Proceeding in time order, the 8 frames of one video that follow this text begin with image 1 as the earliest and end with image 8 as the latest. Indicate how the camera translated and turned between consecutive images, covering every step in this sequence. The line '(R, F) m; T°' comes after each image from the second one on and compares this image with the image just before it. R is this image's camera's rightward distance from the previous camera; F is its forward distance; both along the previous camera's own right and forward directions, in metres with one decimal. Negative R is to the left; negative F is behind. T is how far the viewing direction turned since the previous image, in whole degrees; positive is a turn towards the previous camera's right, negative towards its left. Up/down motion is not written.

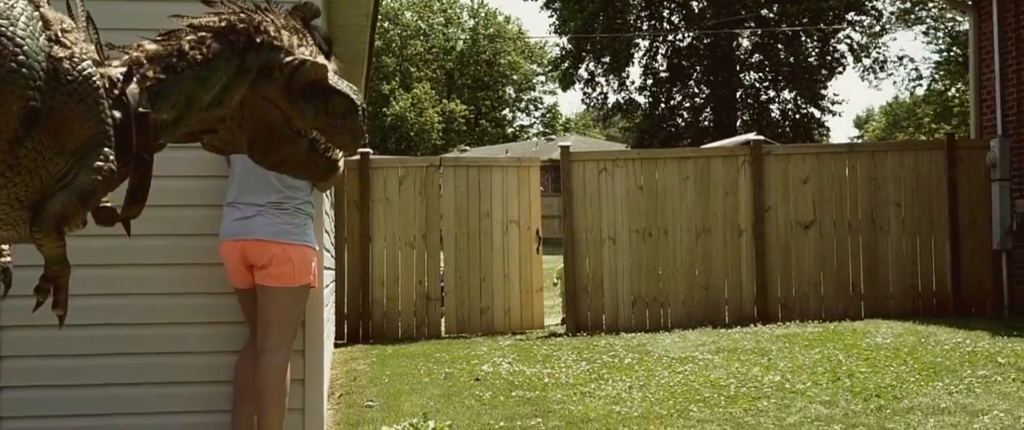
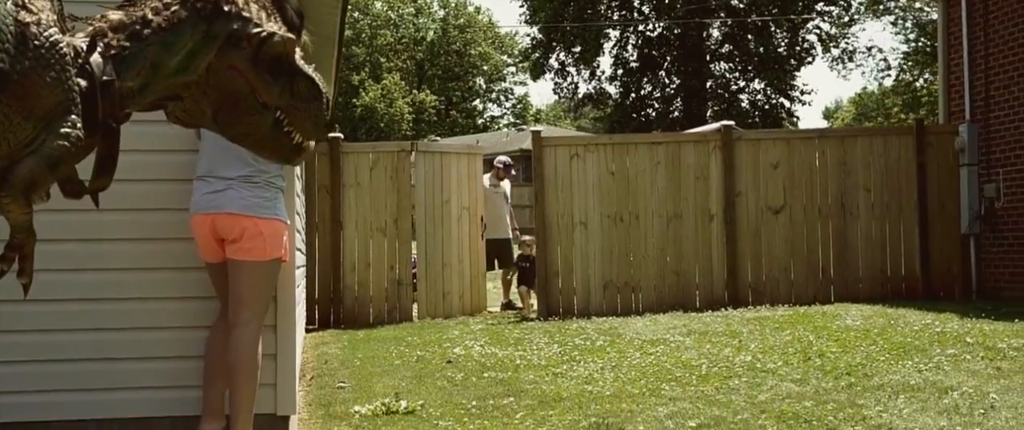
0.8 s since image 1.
(0.0, 0.0) m; +2°
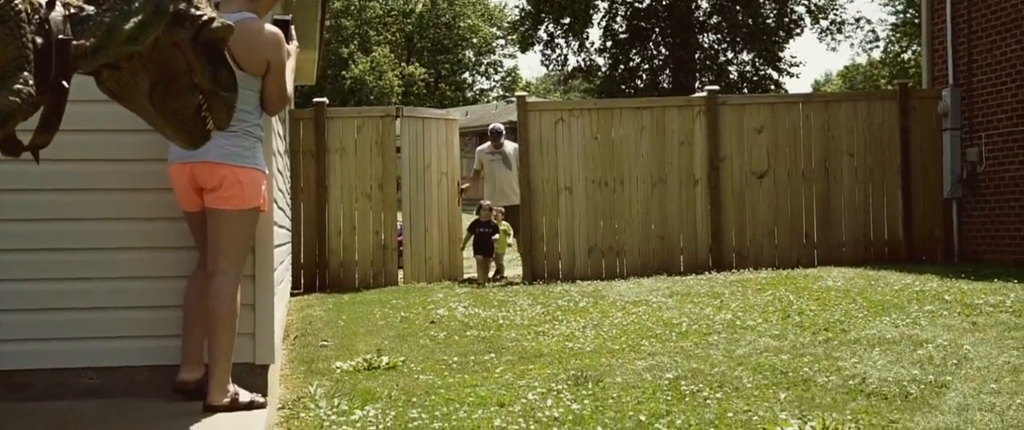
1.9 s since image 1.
(0.0, 0.0) m; +1°
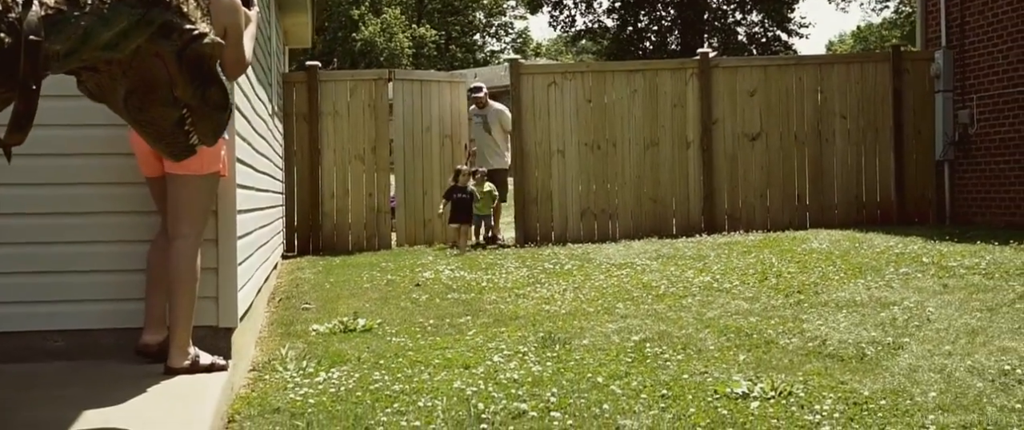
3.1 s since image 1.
(+0.2, -0.1) m; 0°
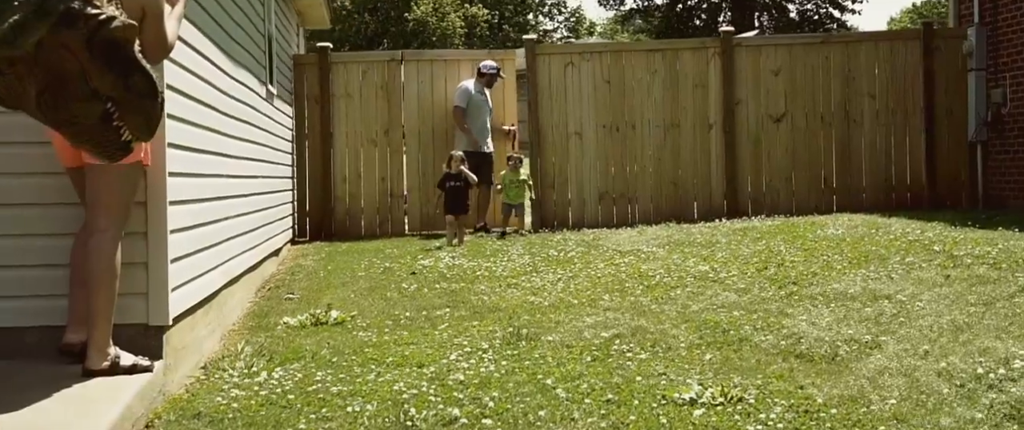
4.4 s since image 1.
(+0.4, +0.2) m; -3°
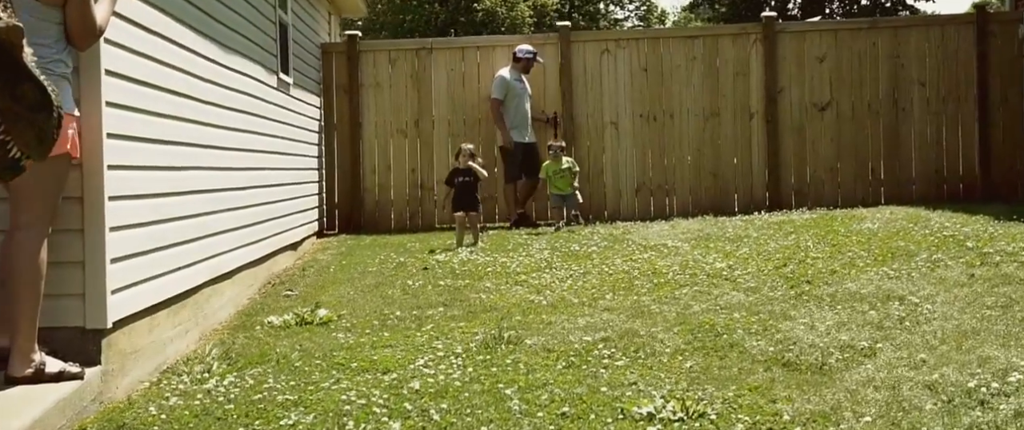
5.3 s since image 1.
(+0.4, +0.3) m; -4°
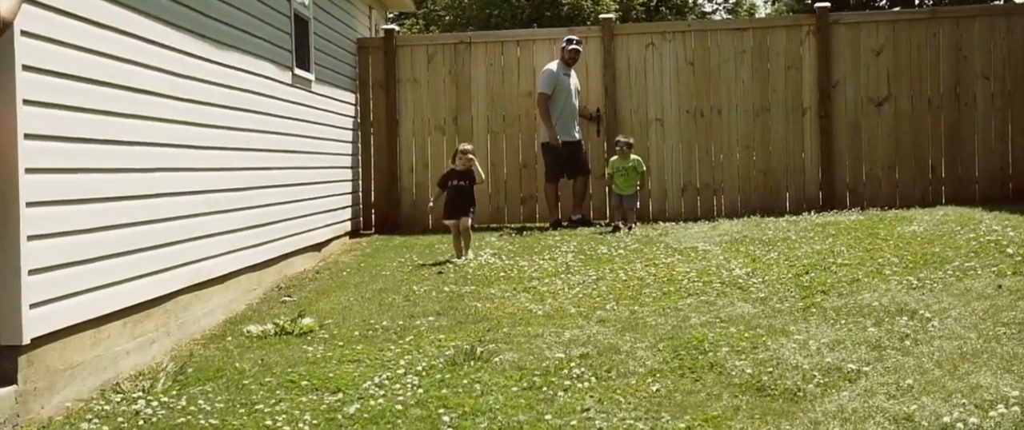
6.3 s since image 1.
(+0.4, +0.3) m; -4°
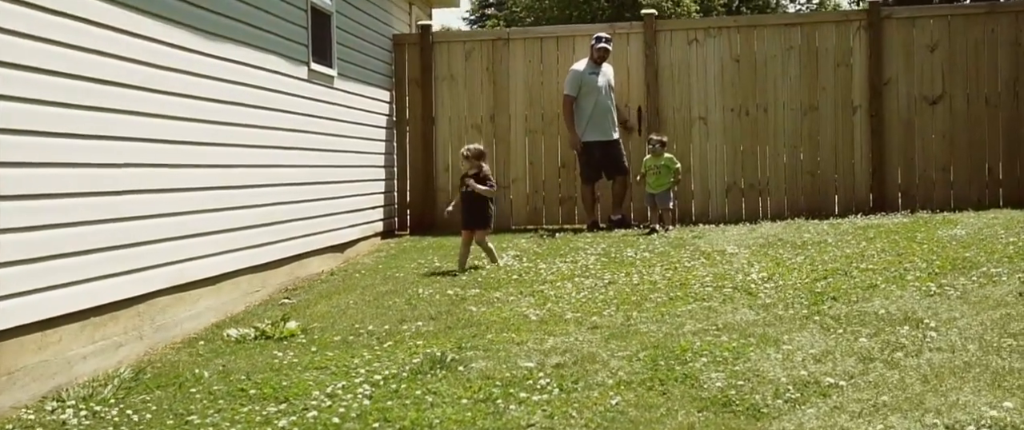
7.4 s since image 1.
(+0.4, +0.2) m; -4°
